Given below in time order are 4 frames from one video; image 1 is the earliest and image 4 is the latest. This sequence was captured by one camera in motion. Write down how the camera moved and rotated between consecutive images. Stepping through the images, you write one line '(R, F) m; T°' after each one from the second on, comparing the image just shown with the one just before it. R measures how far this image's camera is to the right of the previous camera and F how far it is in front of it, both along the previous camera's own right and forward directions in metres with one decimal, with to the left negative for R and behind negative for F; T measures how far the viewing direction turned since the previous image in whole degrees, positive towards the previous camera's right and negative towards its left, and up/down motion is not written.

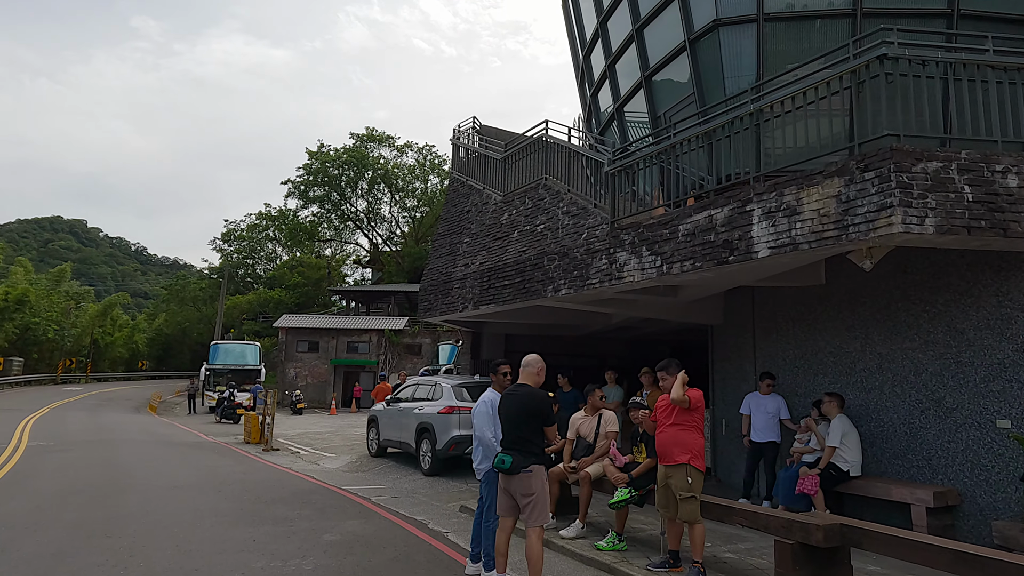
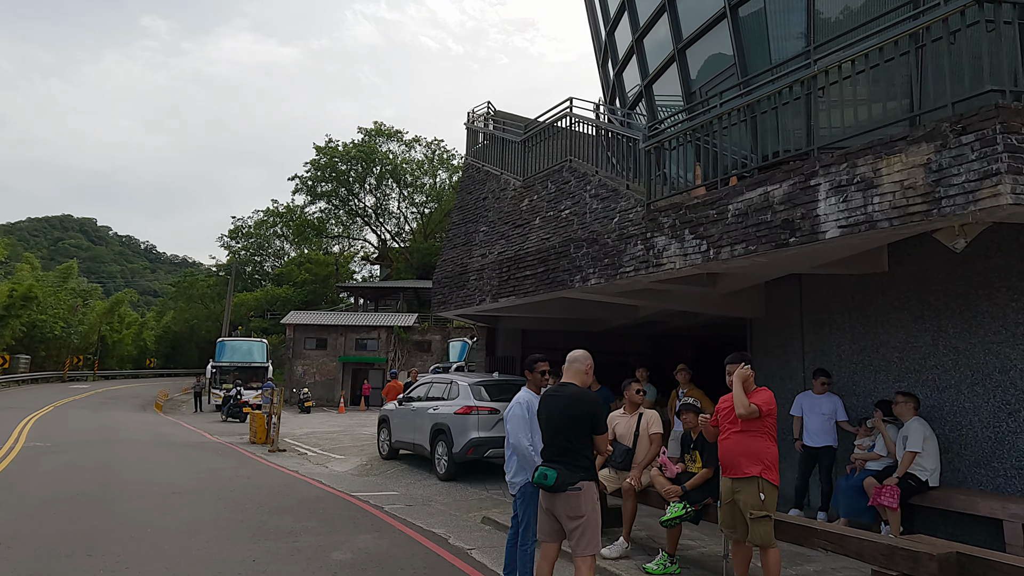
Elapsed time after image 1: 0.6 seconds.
(-0.2, +0.8) m; -1°
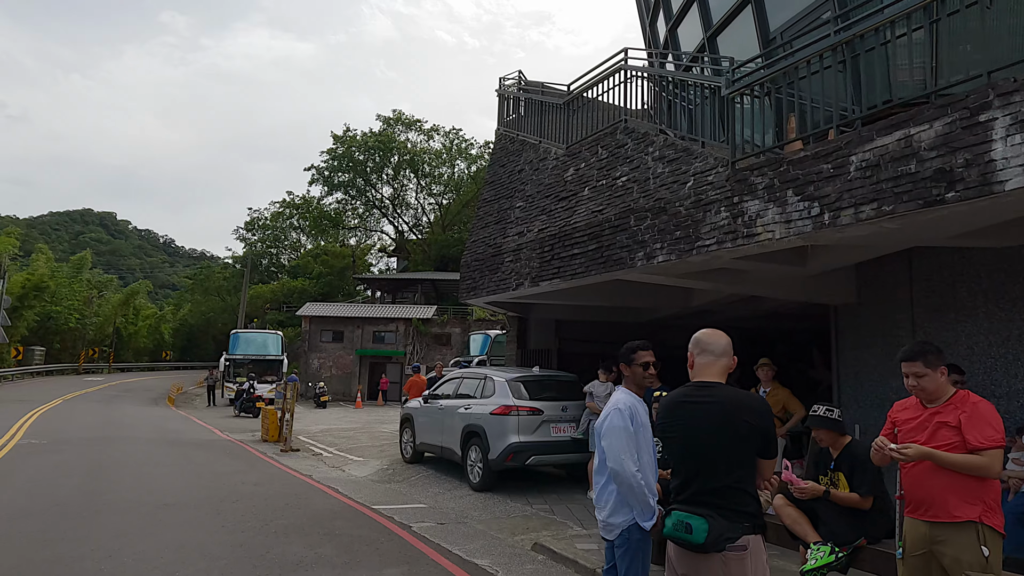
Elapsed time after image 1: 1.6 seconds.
(-0.4, +1.4) m; -1°
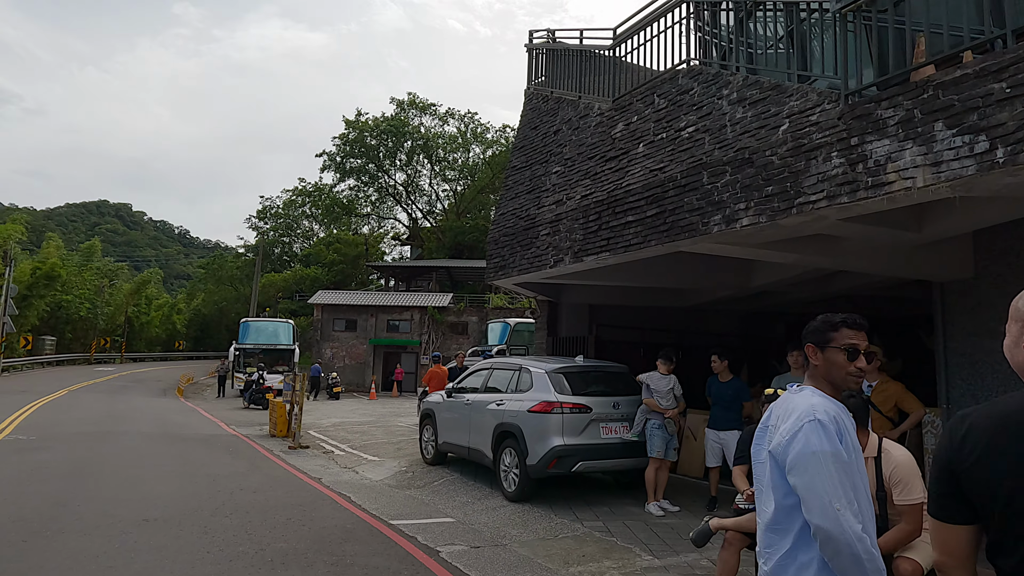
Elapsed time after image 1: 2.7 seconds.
(-0.3, +1.4) m; -1°
